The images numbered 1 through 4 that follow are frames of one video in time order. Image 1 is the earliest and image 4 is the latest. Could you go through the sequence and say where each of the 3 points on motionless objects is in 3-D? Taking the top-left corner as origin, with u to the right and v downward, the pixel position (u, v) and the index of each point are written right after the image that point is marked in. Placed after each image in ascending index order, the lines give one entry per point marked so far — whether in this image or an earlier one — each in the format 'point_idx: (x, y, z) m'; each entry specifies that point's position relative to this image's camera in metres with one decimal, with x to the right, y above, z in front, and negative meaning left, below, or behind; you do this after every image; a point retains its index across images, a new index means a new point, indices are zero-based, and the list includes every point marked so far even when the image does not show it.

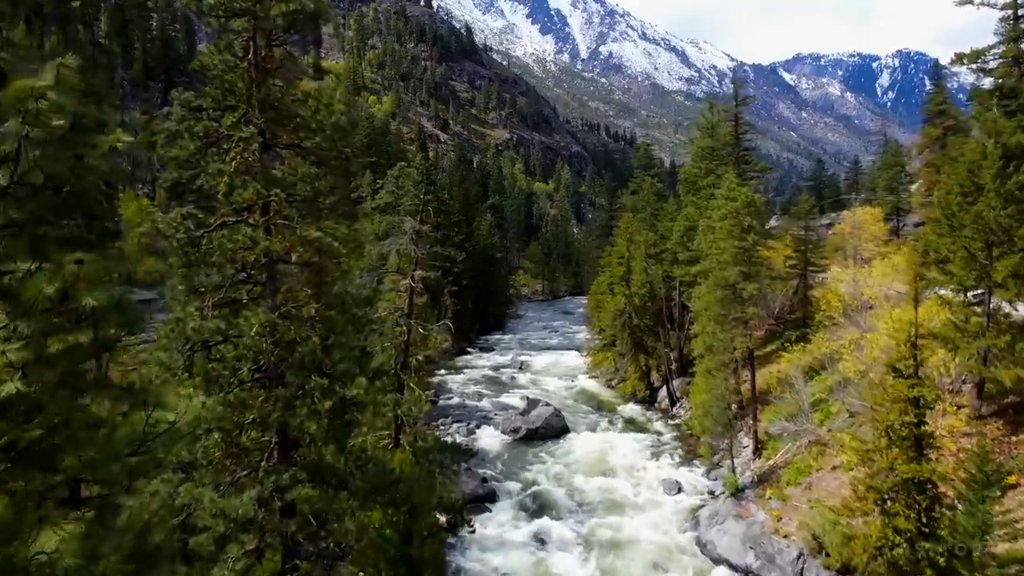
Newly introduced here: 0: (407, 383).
0: (-2.3, -2.1, +15.6) m
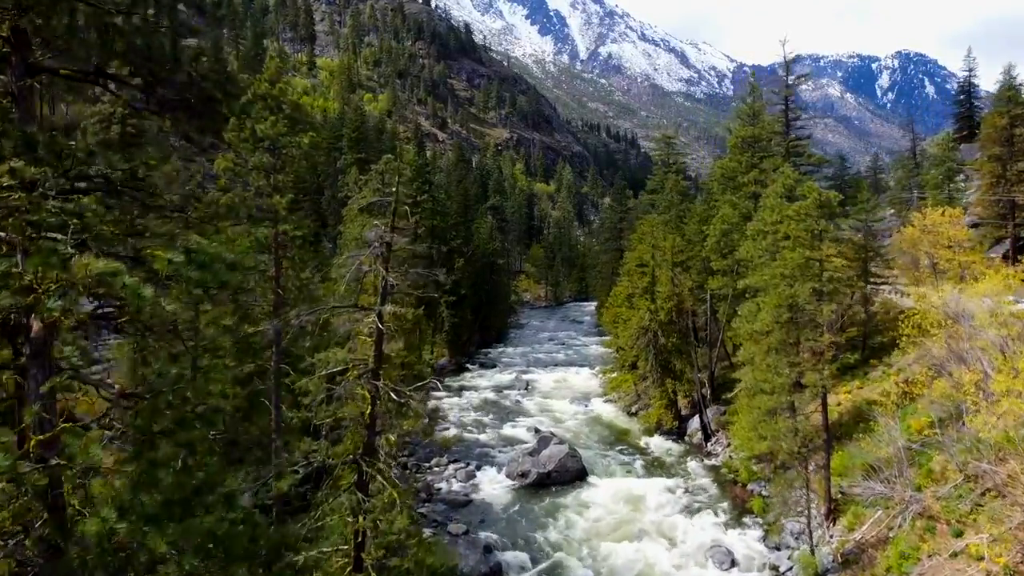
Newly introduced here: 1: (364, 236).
0: (-2.0, -2.7, +10.2) m
1: (-2.3, +0.8, +11.0) m
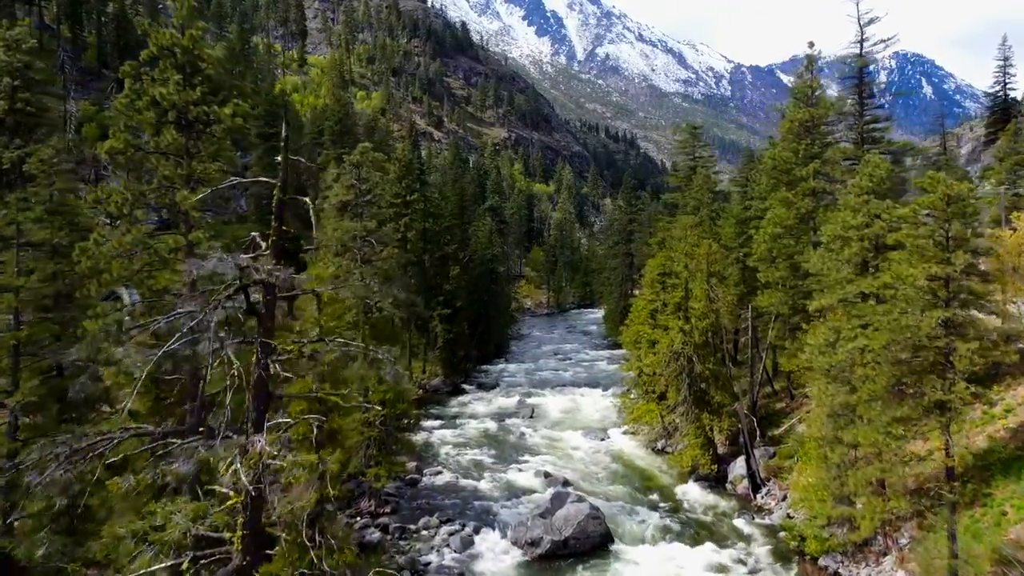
0: (-1.7, -3.3, +4.6) m
1: (-2.0, +0.2, +5.4) m
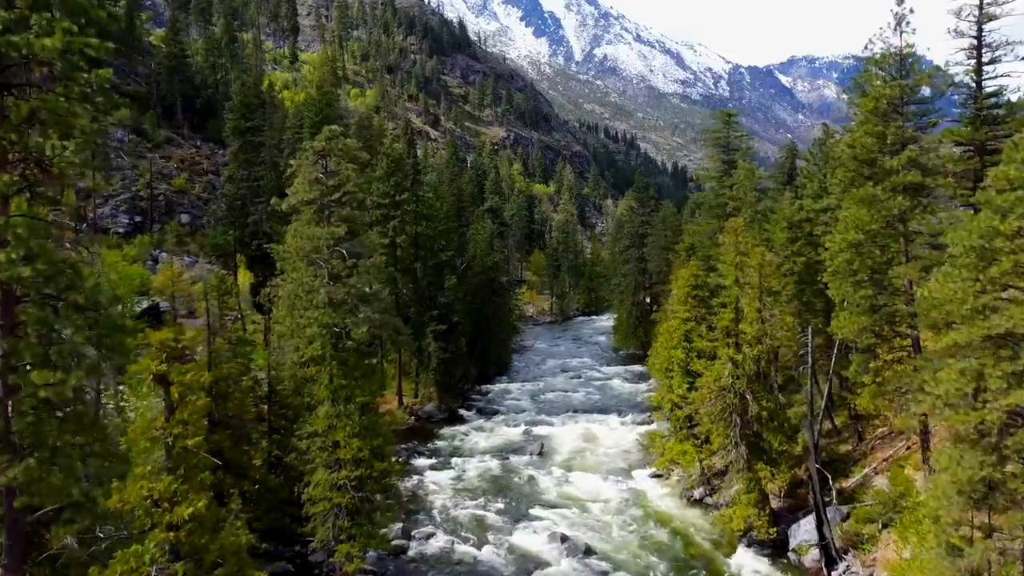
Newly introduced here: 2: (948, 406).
0: (-1.4, -3.9, -0.8) m
1: (-1.7, -0.4, 0.0) m
2: (+9.0, -2.4, +14.9) m
